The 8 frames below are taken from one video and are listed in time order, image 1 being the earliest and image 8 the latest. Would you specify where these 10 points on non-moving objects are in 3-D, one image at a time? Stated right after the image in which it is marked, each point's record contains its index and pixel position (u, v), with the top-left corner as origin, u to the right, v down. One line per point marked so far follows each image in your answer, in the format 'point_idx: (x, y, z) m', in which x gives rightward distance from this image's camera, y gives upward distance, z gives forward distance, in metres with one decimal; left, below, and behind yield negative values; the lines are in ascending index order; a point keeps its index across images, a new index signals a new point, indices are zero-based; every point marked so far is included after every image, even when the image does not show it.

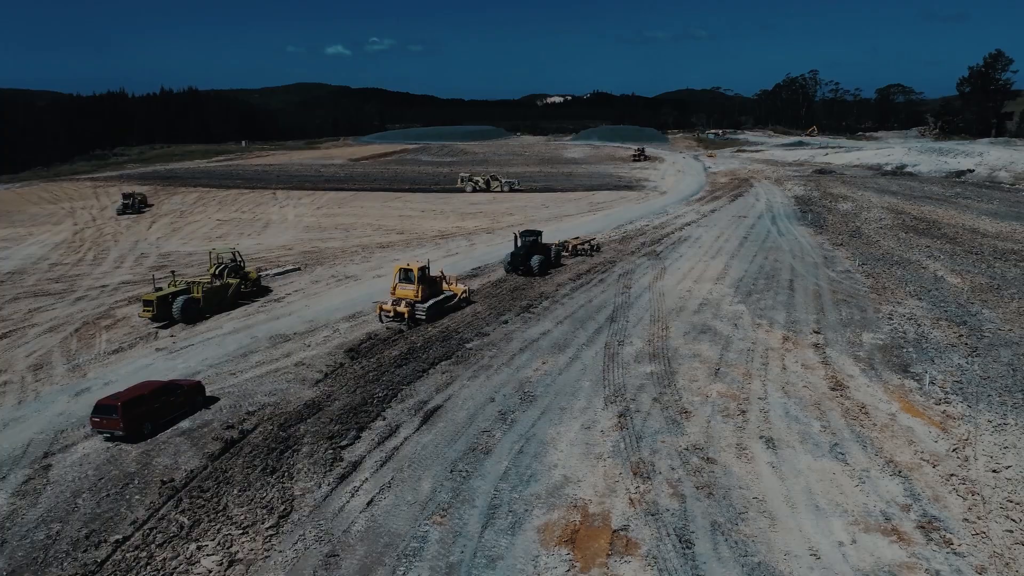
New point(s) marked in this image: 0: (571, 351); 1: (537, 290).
0: (+1.0, -1.1, +12.7) m
1: (+0.6, -0.1, +17.0) m
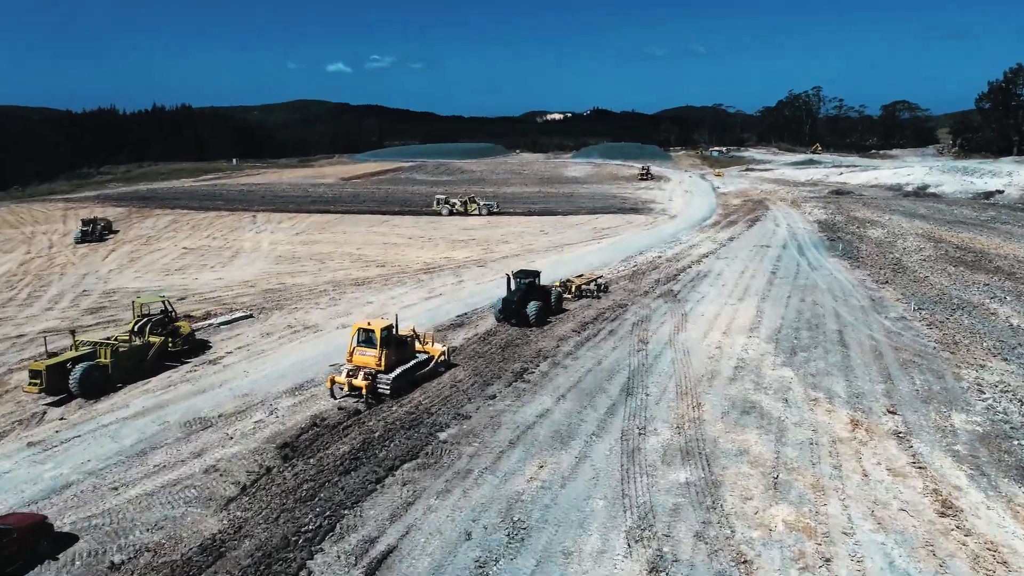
0: (+0.8, -2.0, +9.6) m
1: (+0.4, -1.1, +13.9) m
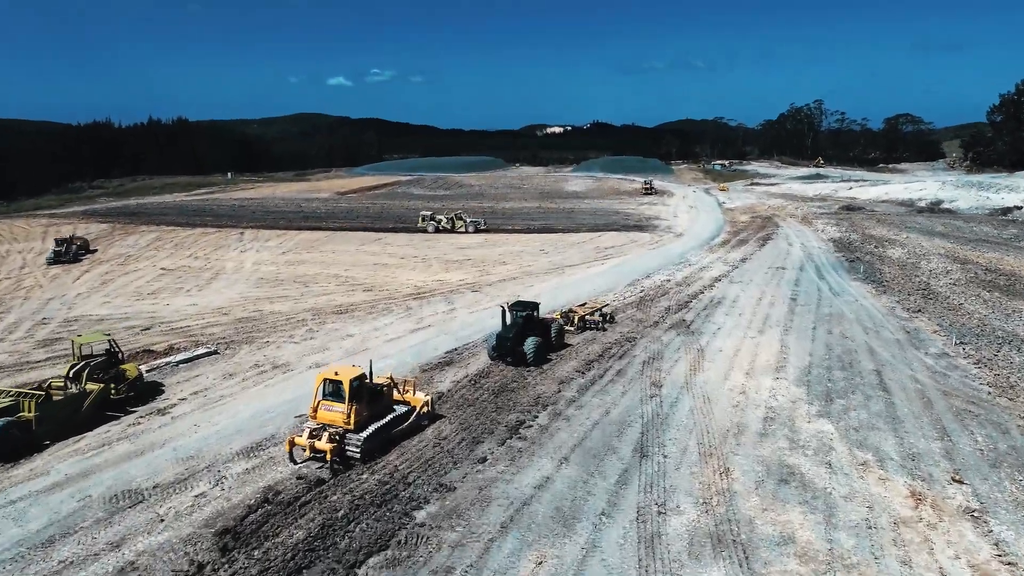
0: (+0.7, -2.5, +7.9) m
1: (+0.3, -1.7, +12.2) m
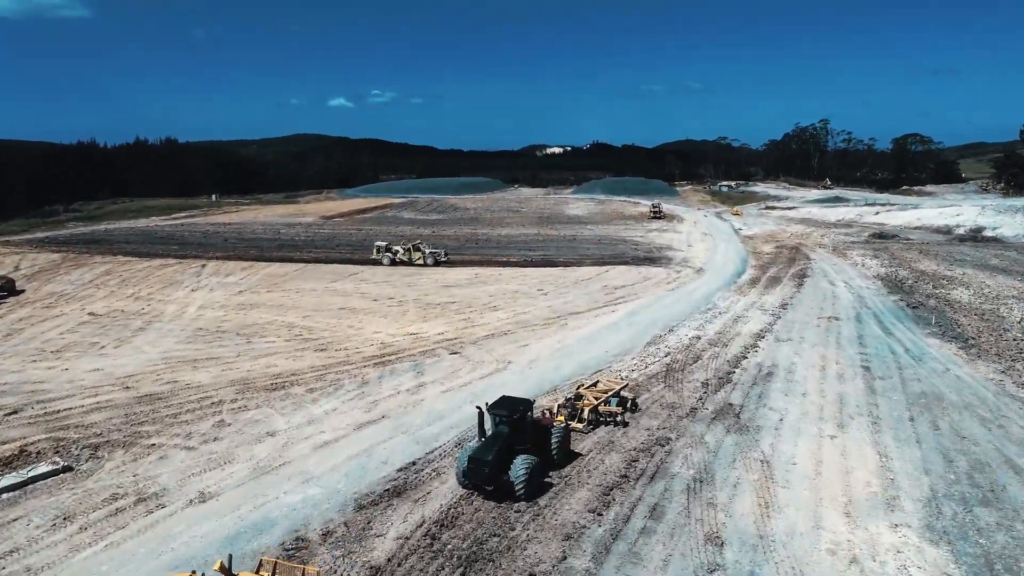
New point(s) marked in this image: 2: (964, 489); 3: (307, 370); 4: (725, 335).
0: (+0.5, -3.5, +3.4) m
1: (+0.1, -2.8, +7.7) m
2: (+5.6, -2.5, +9.5) m
3: (-4.2, -1.7, +15.7) m
4: (+4.9, -1.1, +17.6) m
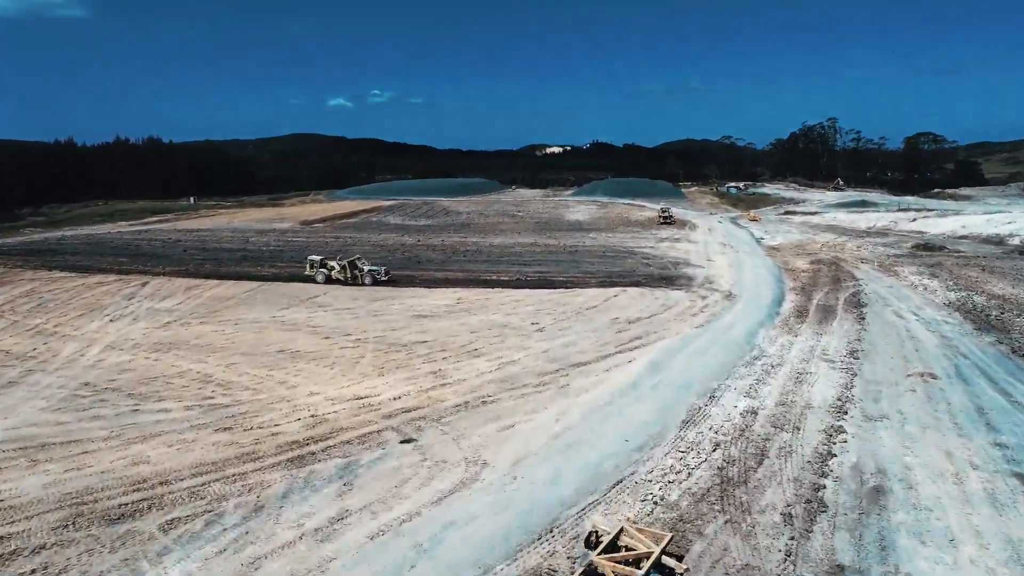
0: (+0.2, -4.4, -1.6) m
1: (-0.2, -3.7, +2.7) m
2: (+5.3, -3.4, +4.5) m
3: (-4.5, -2.6, +10.7) m
4: (+4.6, -2.0, +12.6) m
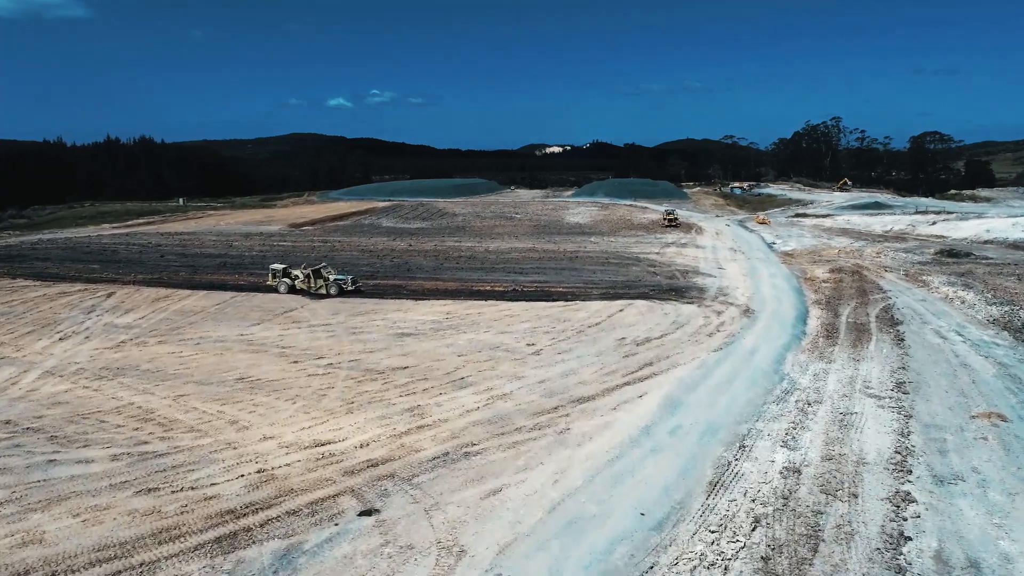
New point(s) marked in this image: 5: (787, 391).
0: (0.0, -4.8, -3.9) m
1: (-0.4, -4.1, +0.4) m
2: (+5.1, -3.8, +2.2) m
3: (-4.7, -3.0, +8.4) m
4: (+4.4, -2.4, +10.3) m
5: (+4.9, -1.9, +13.6) m
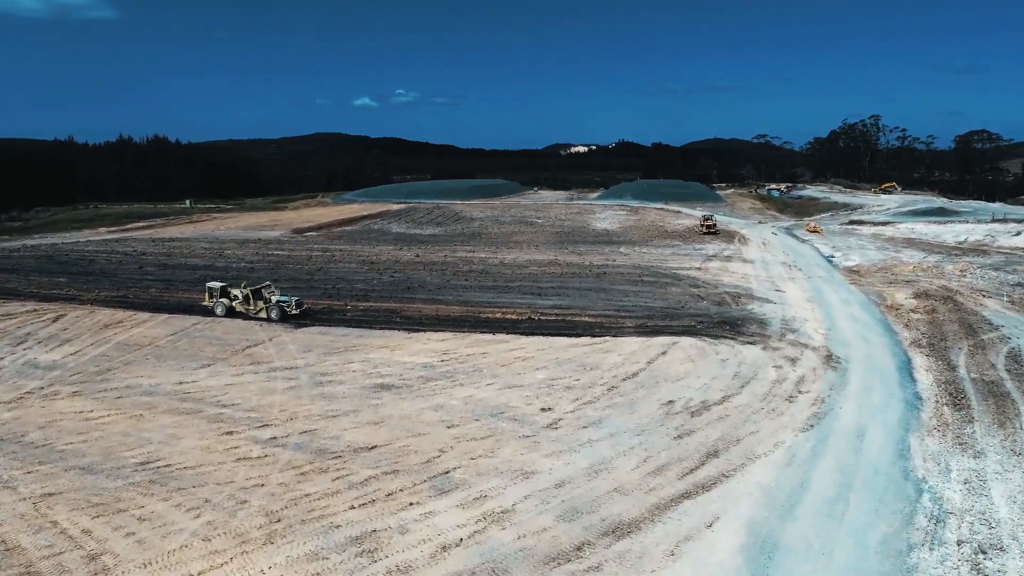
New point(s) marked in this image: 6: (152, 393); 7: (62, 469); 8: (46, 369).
0: (-0.5, -5.6, -8.5) m
1: (-0.8, -4.9, -4.2) m
2: (+4.8, -4.6, -2.6) m
3: (-4.9, -3.8, +3.9) m
4: (+4.3, -3.2, +5.5) m
5: (+4.9, -2.7, +8.8) m
6: (-7.3, -2.1, +15.5) m
7: (-6.9, -2.7, +11.8) m
8: (-10.9, -1.9, +17.7) m
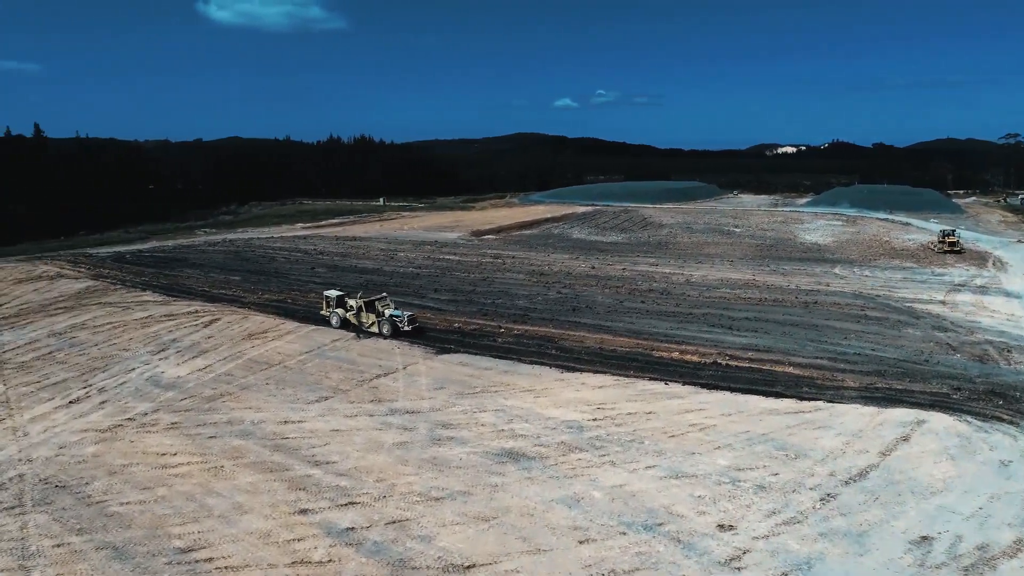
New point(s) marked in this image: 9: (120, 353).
0: (-4.1, -6.2, -11.8) m
1: (-3.3, -5.5, -7.5) m
2: (+2.6, -5.5, -7.3) m
3: (-5.1, -4.2, +1.4) m
4: (+4.2, -4.1, +0.6) m
5: (+5.6, -3.7, +3.7) m
6: (-4.6, -2.5, +13.2) m
7: (-5.1, -3.1, +9.5) m
8: (-7.5, -2.1, +16.2) m
9: (-10.3, -1.6, +19.8) m
